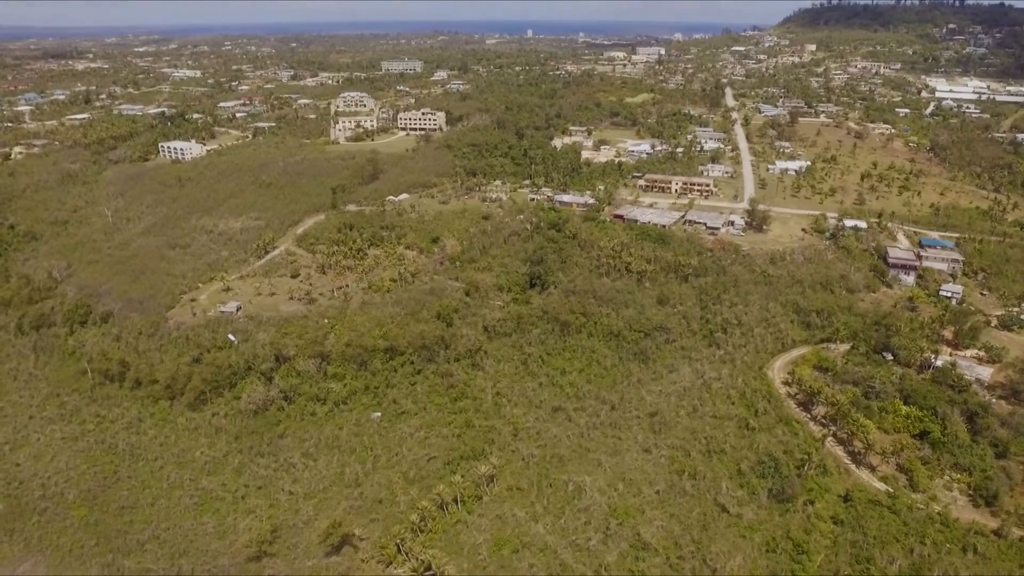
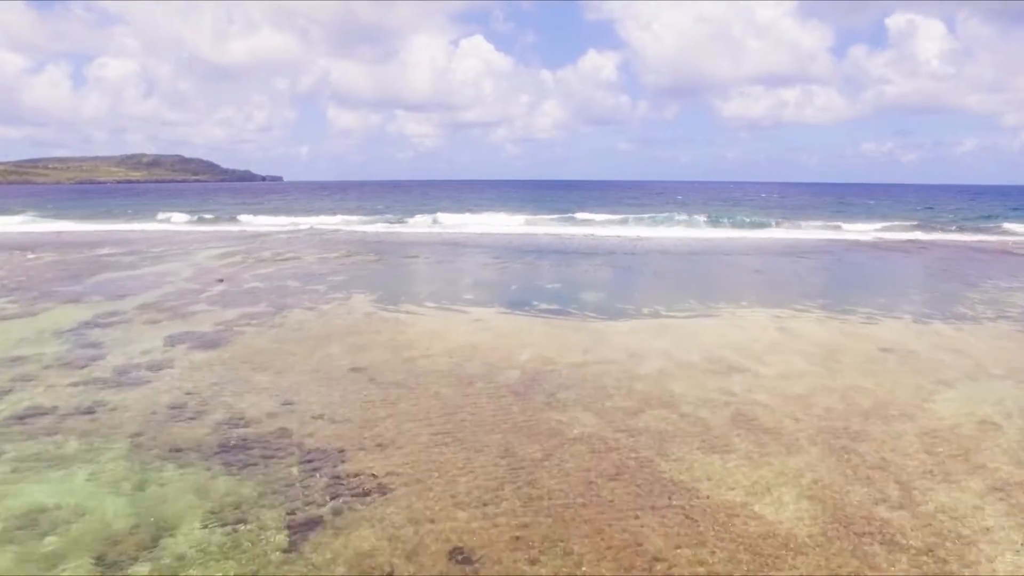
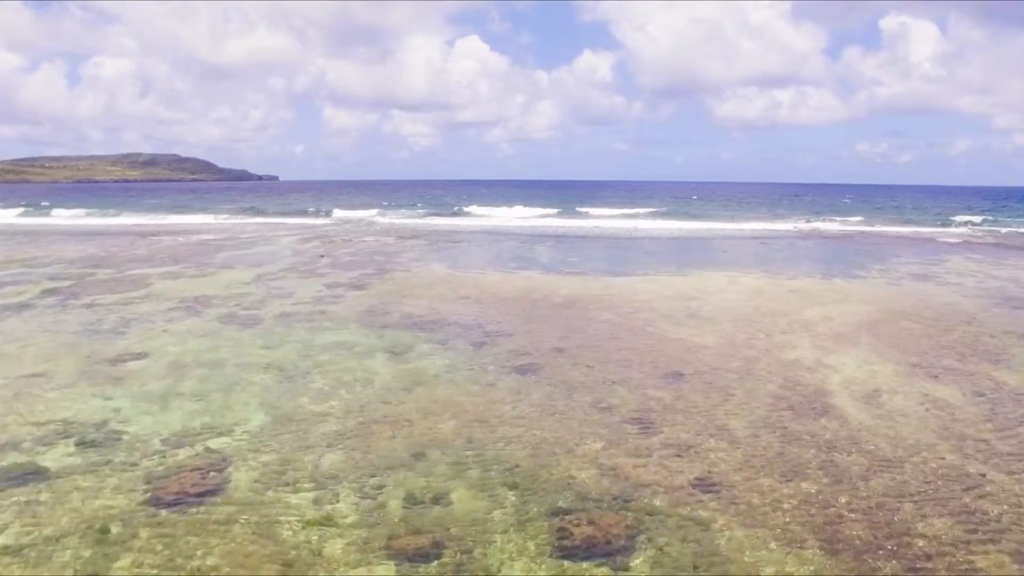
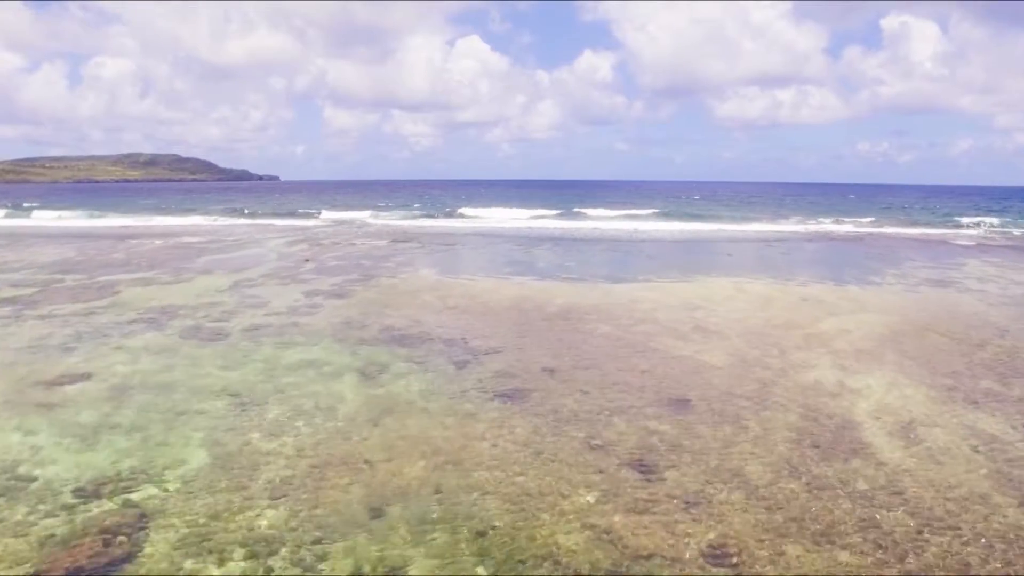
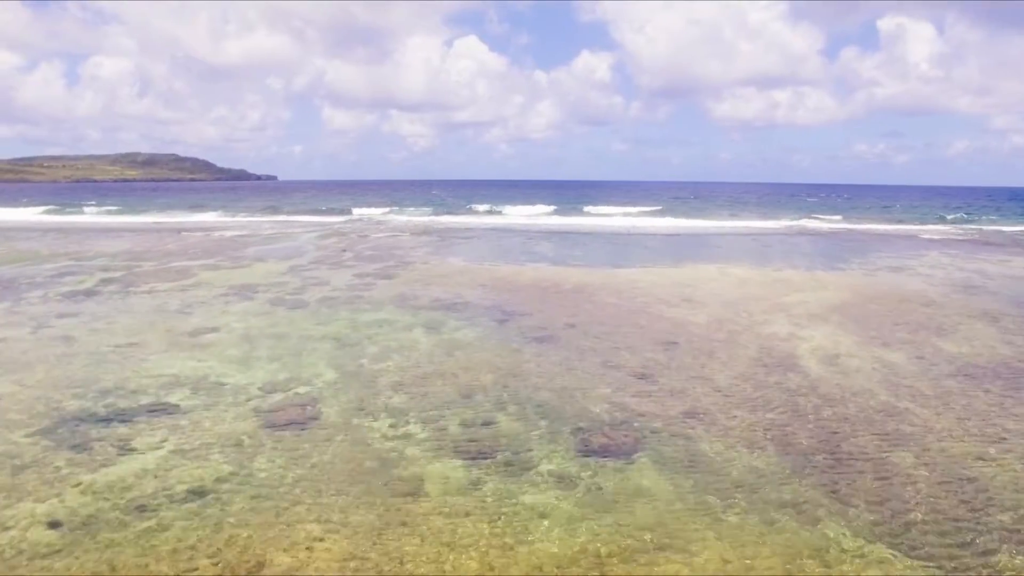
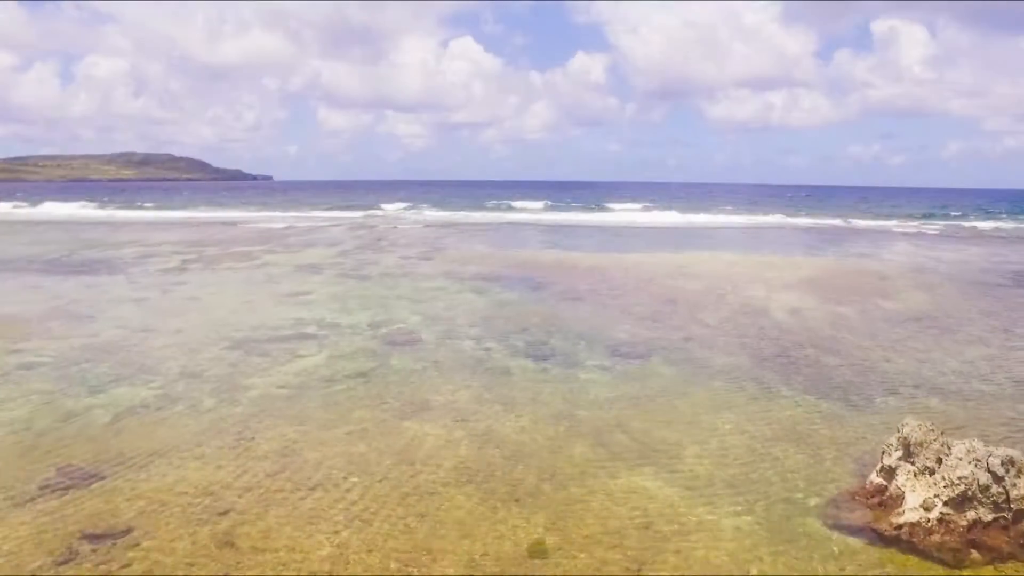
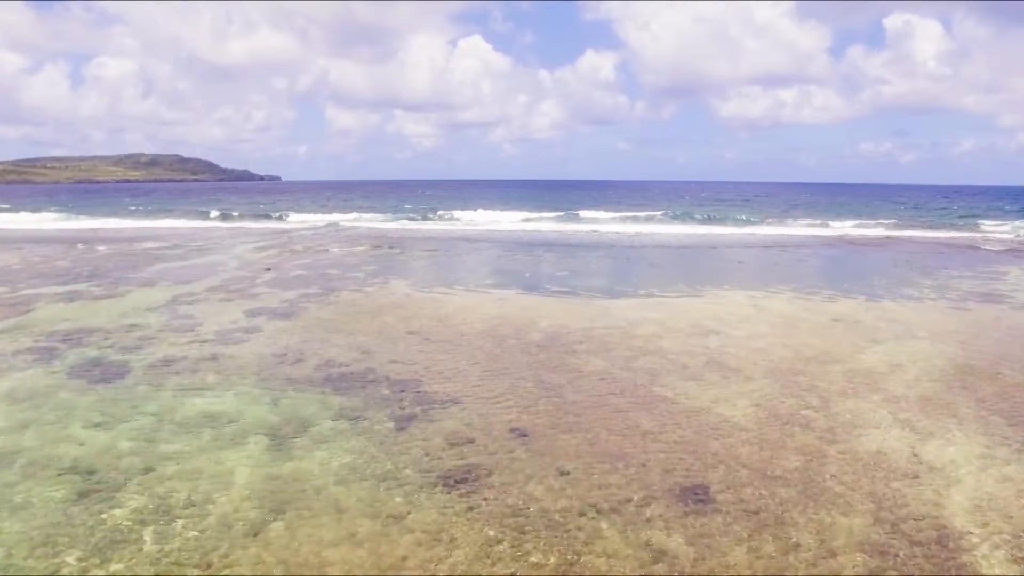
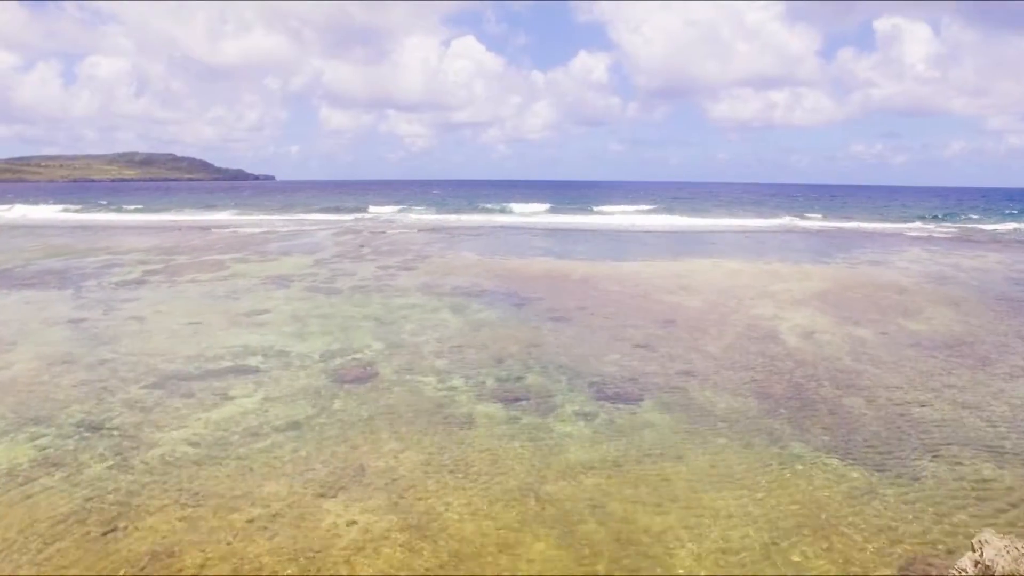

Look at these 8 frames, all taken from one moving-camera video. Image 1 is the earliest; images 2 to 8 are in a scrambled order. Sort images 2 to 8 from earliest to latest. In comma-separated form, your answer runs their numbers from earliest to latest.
6, 8, 5, 3, 4, 7, 2
